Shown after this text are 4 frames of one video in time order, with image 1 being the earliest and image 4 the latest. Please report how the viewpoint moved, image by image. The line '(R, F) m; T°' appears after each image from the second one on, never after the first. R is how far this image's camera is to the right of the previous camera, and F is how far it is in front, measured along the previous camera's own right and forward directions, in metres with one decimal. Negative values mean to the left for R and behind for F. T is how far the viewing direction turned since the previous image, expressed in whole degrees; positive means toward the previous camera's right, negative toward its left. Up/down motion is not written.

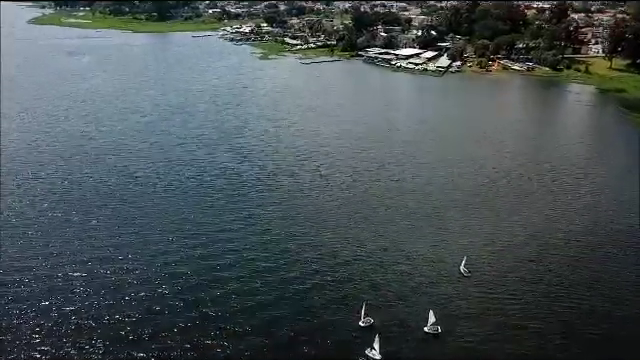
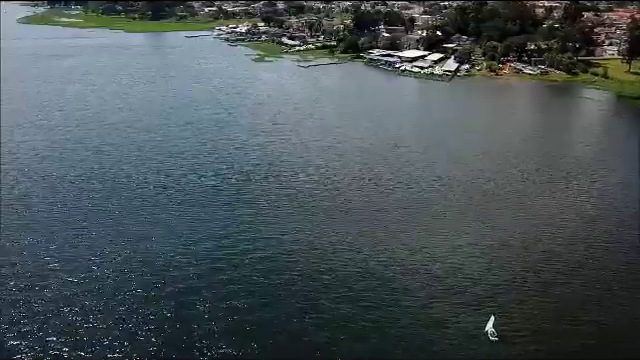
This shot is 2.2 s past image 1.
(0.0, +1.0) m; 0°
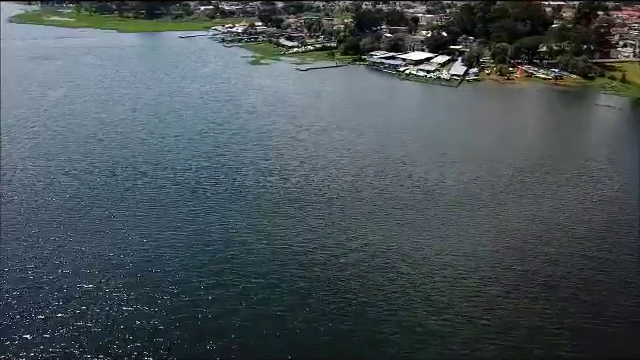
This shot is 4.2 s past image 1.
(0.0, +0.9) m; 0°
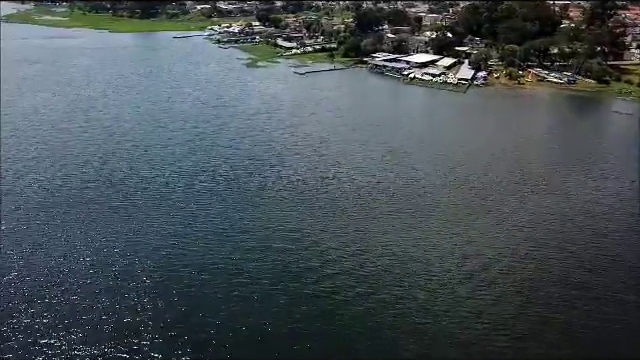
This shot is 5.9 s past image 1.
(0.0, +0.8) m; 0°
